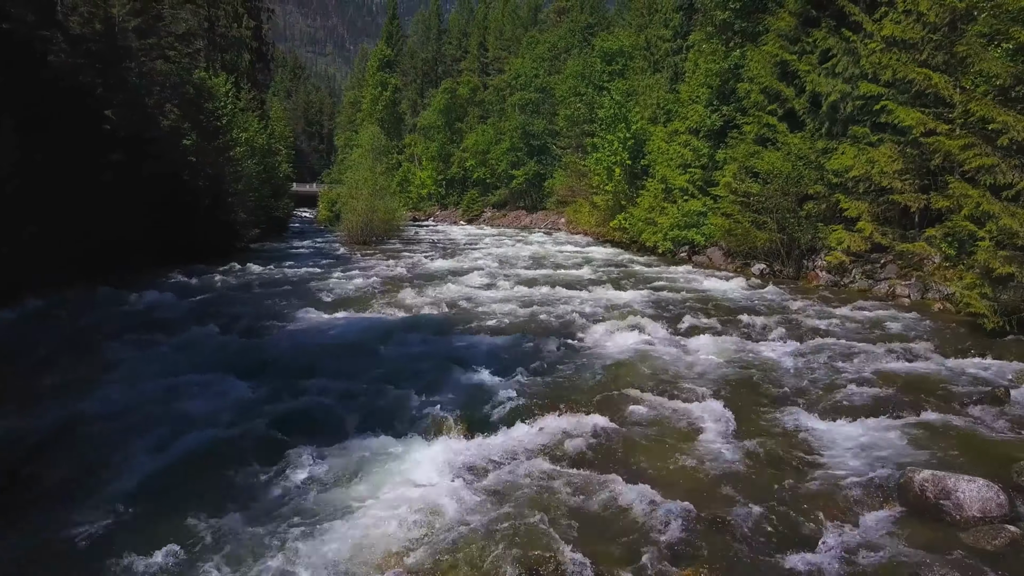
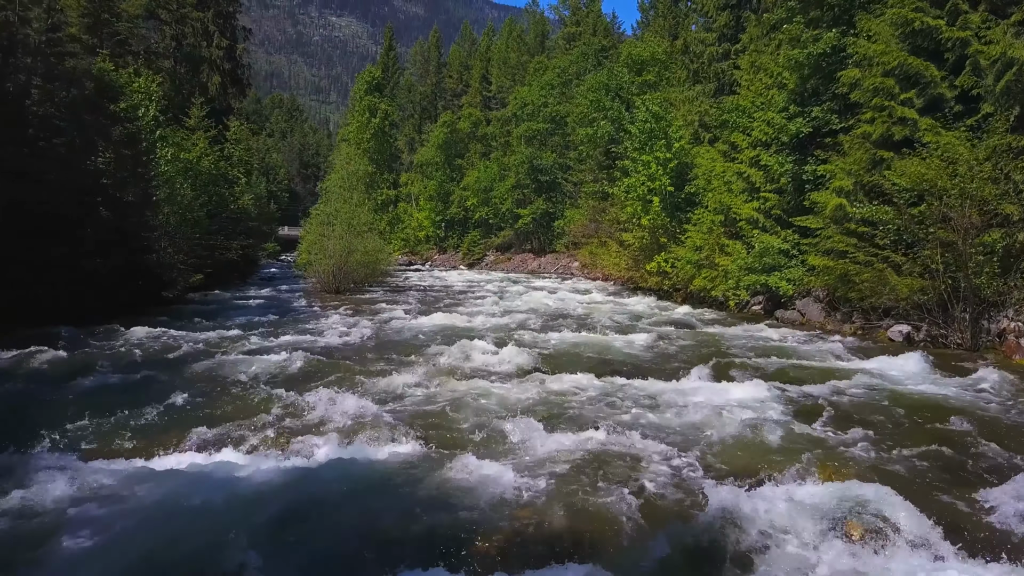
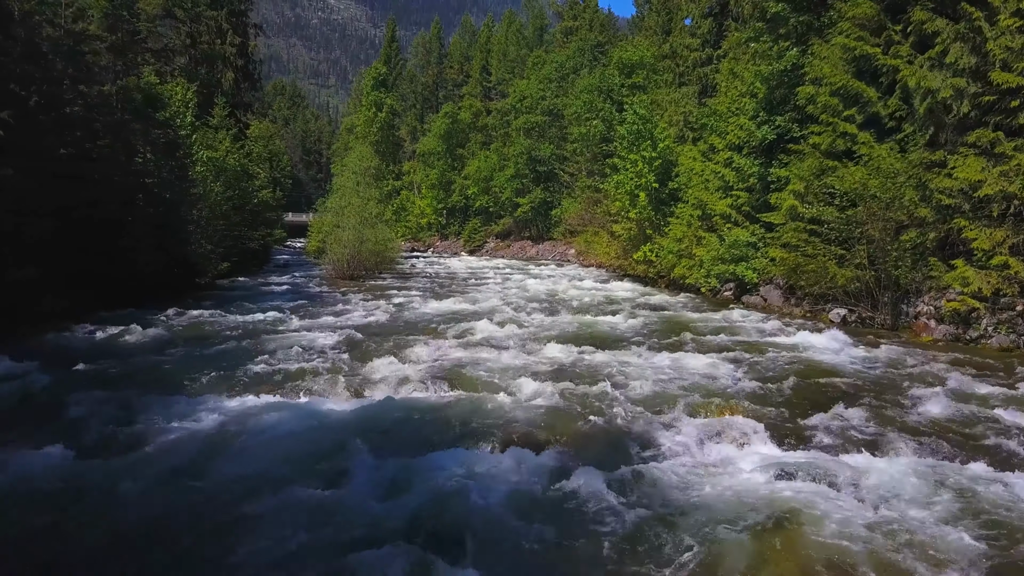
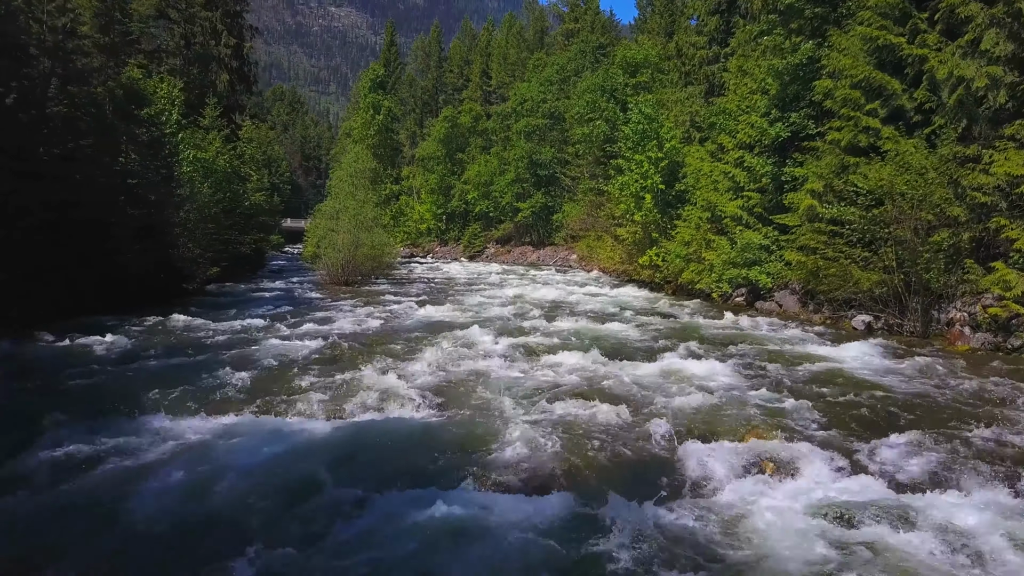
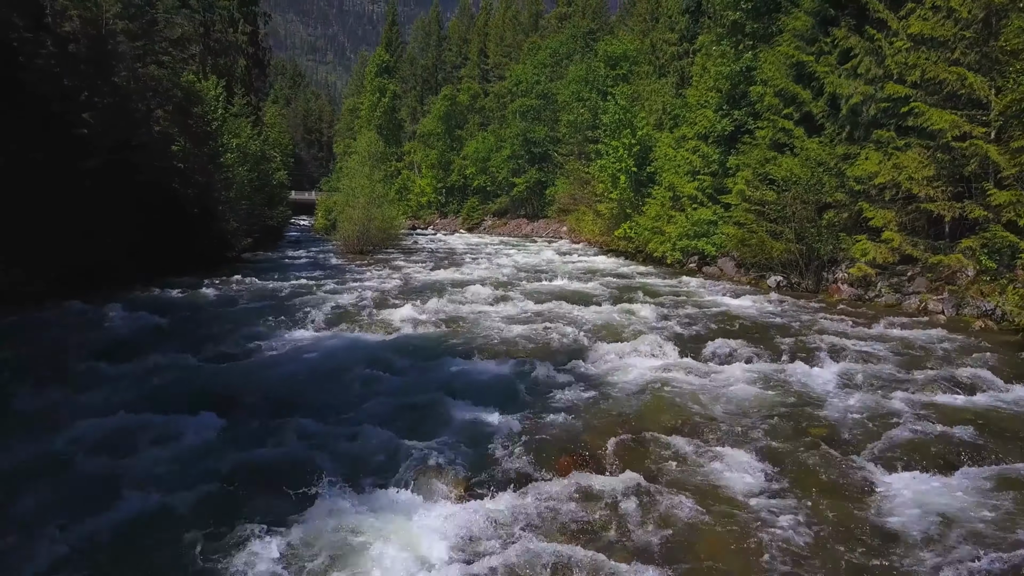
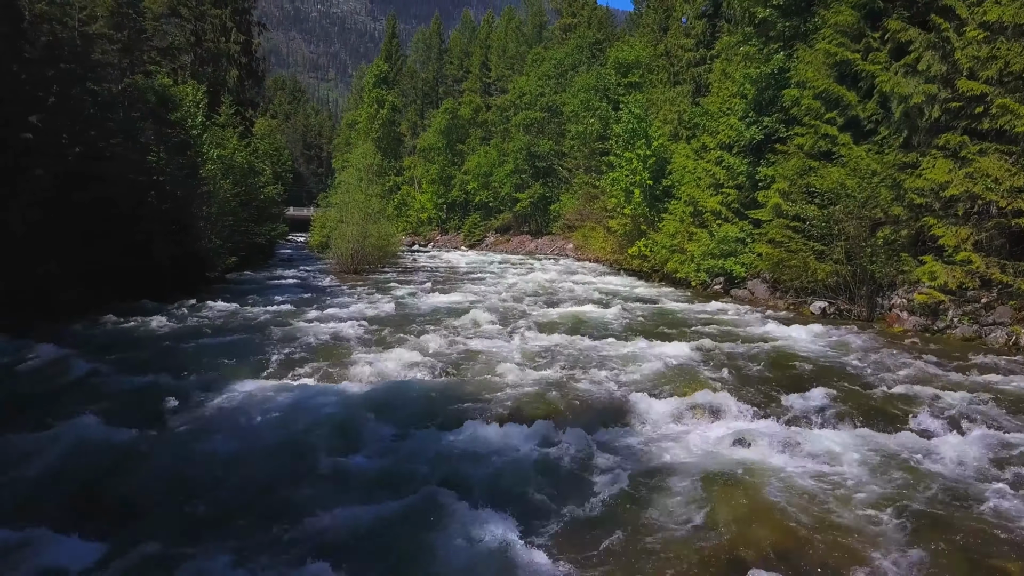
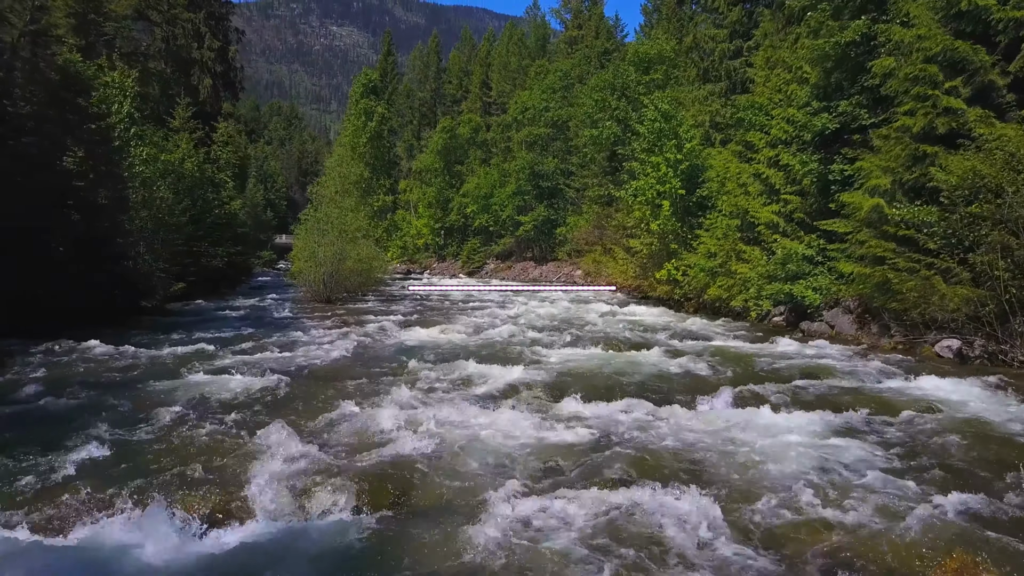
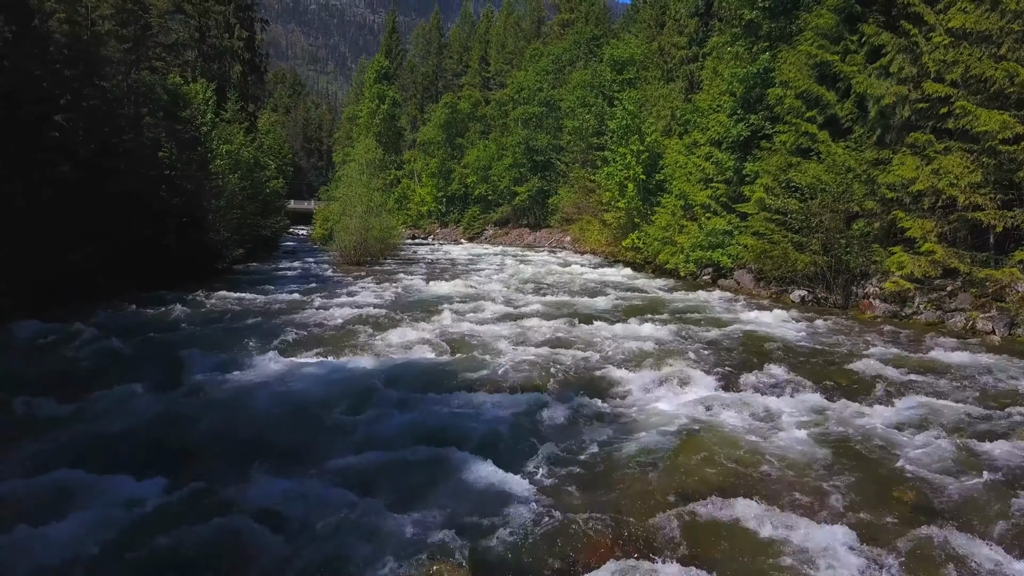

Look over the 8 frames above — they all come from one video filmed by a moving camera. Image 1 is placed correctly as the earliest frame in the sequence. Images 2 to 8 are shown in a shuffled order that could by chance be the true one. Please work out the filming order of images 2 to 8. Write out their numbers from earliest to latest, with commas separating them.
5, 8, 6, 3, 4, 2, 7
